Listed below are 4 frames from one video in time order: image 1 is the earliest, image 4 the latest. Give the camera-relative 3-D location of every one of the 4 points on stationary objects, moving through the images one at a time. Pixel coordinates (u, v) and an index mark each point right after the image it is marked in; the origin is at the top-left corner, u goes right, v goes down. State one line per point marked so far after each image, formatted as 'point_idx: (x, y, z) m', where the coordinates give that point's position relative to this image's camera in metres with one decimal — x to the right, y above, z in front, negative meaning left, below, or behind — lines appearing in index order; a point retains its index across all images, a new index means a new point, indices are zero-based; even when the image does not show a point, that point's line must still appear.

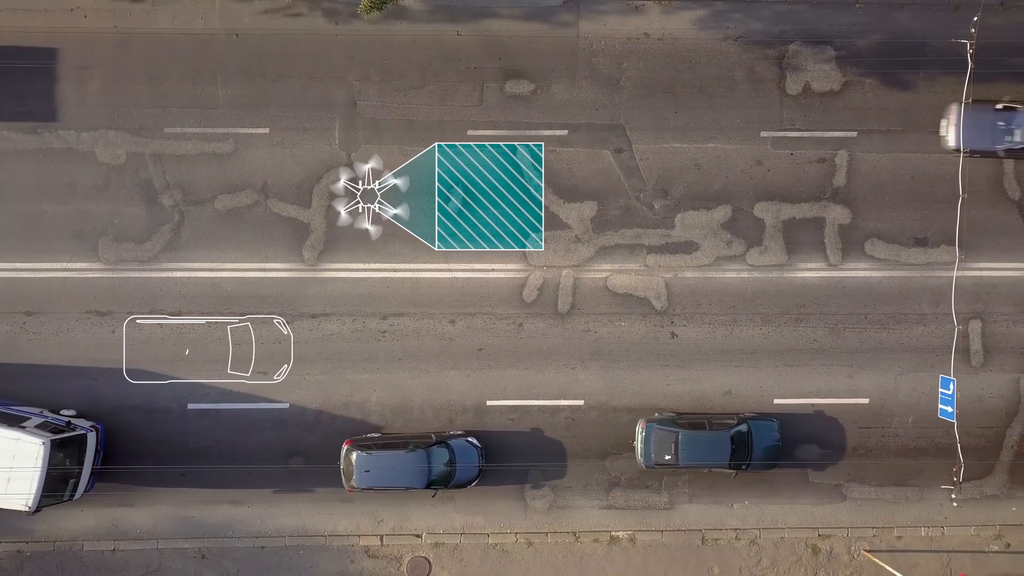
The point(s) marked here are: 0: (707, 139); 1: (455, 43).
0: (+5.2, +4.0, +13.9) m
1: (-1.5, +6.5, +13.7) m
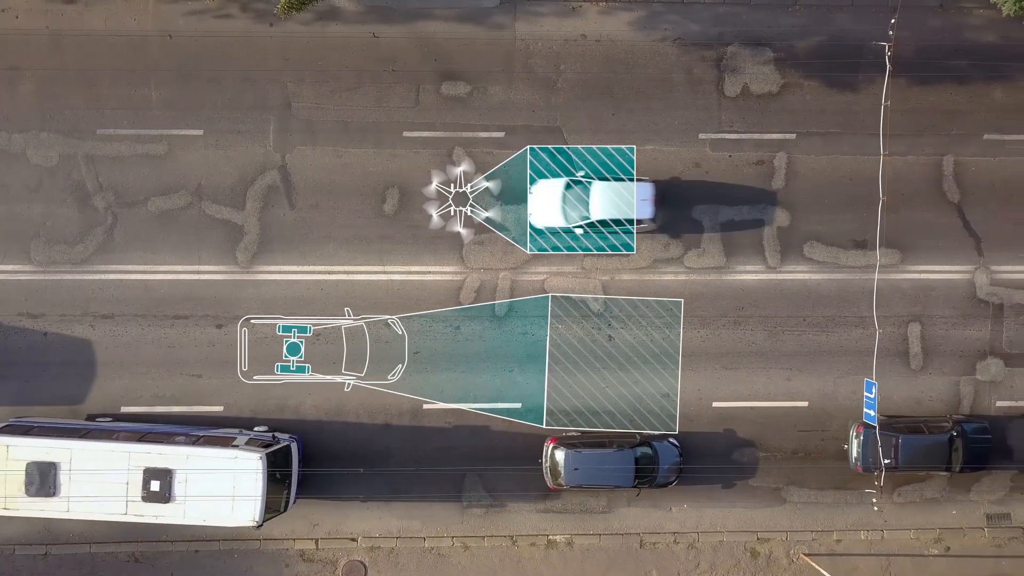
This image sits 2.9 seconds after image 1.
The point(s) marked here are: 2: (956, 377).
0: (+3.5, +3.9, +13.9) m
1: (-3.2, +6.4, +13.6) m
2: (+12.1, -2.4, +14.1) m
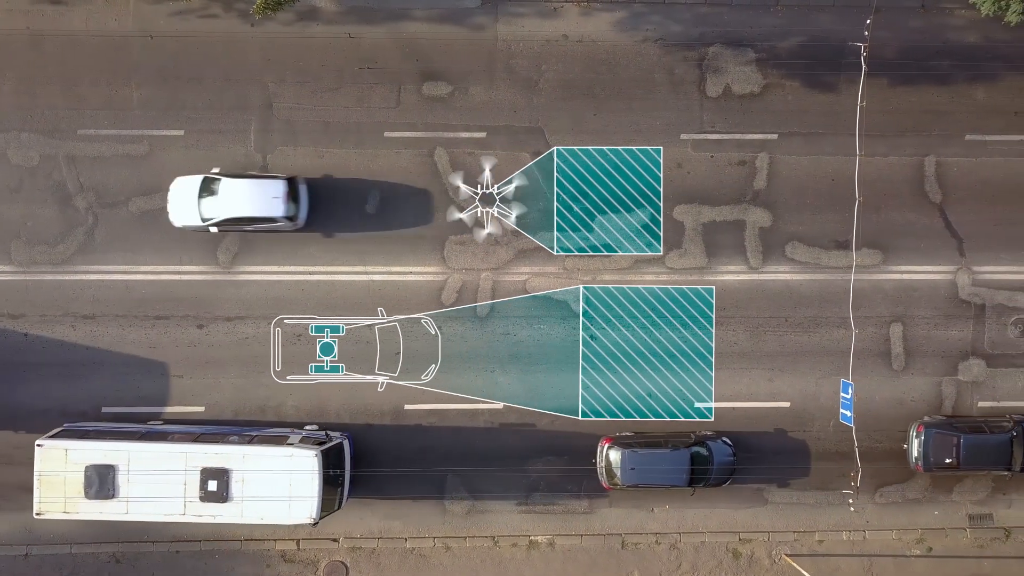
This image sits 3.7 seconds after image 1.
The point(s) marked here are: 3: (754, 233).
0: (+3.0, +3.9, +13.9) m
1: (-3.7, +6.4, +13.6) m
2: (+11.6, -2.4, +14.1) m
3: (+6.5, +1.5, +14.0) m
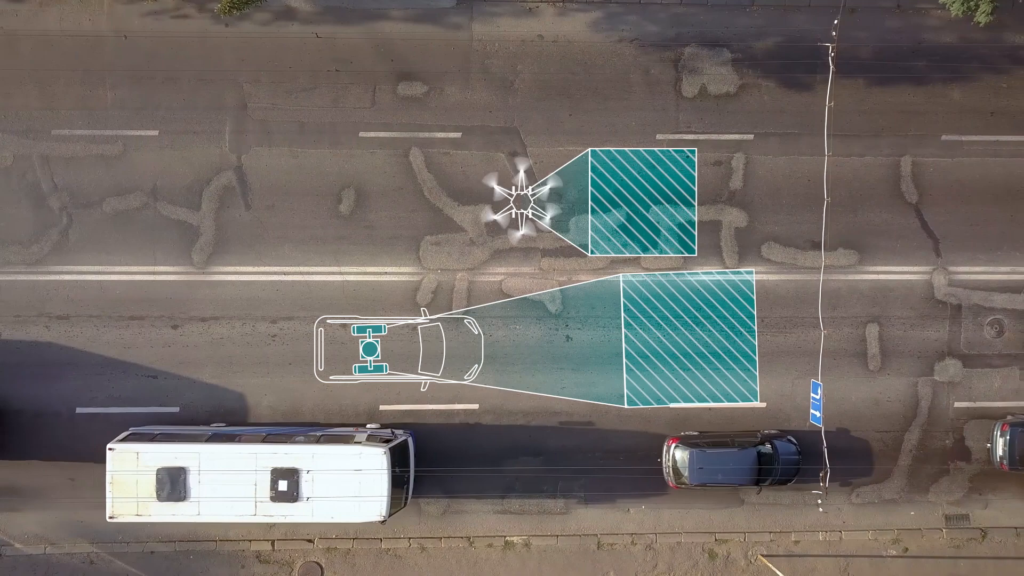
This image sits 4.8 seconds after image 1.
0: (+2.4, +3.9, +13.9) m
1: (-4.3, +6.4, +13.6) m
2: (+10.9, -2.4, +14.1) m
3: (+5.9, +1.5, +14.0) m
